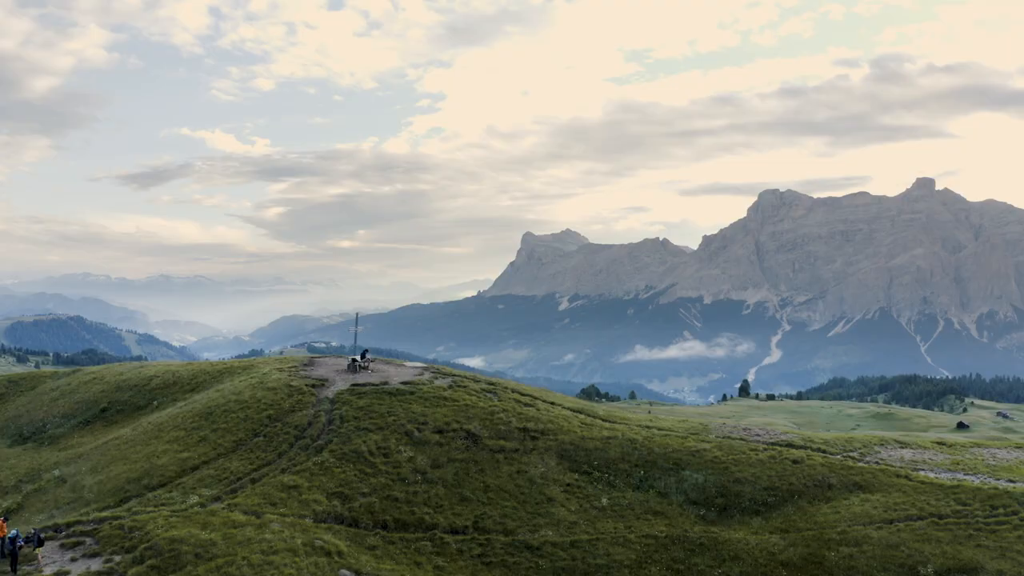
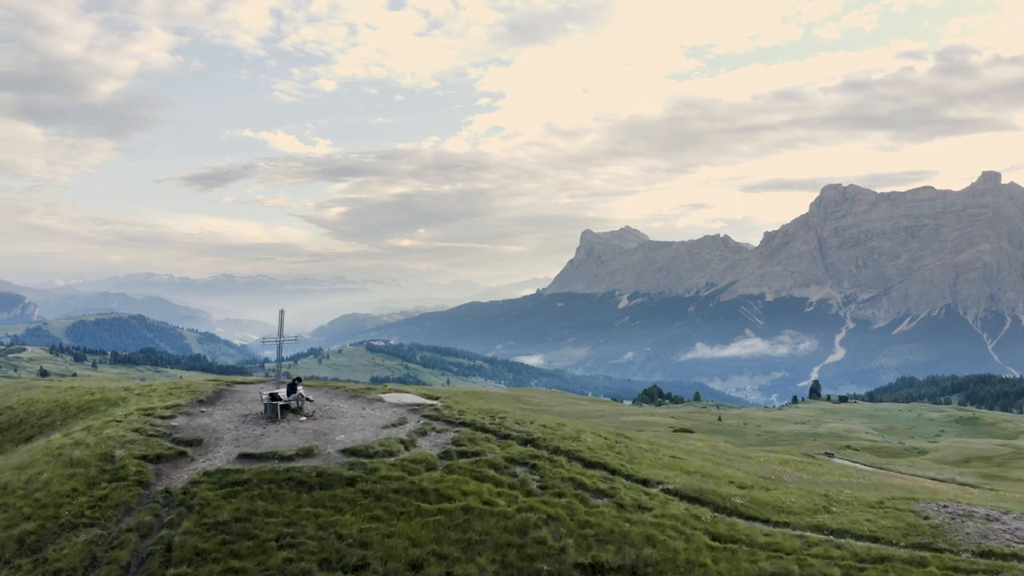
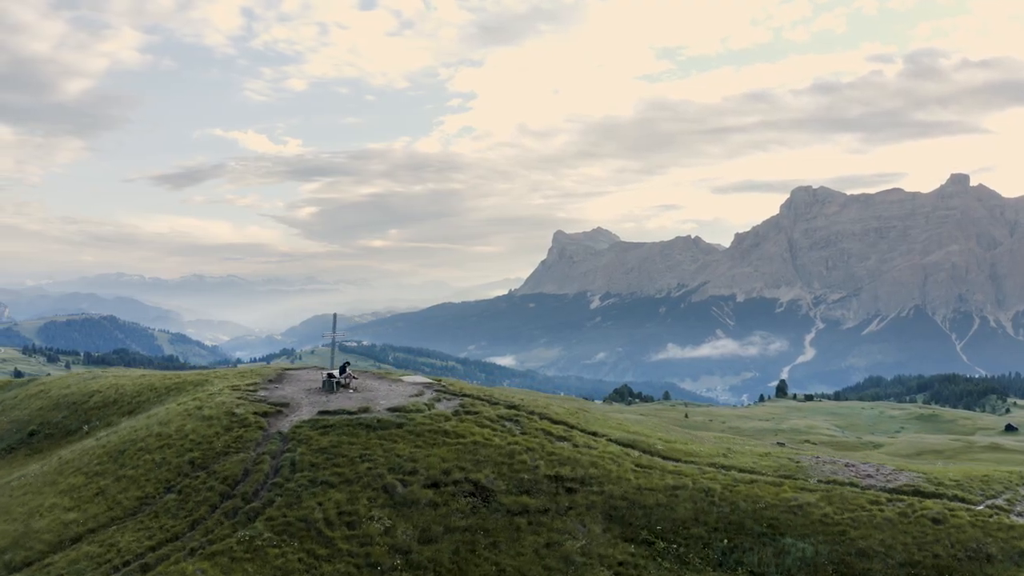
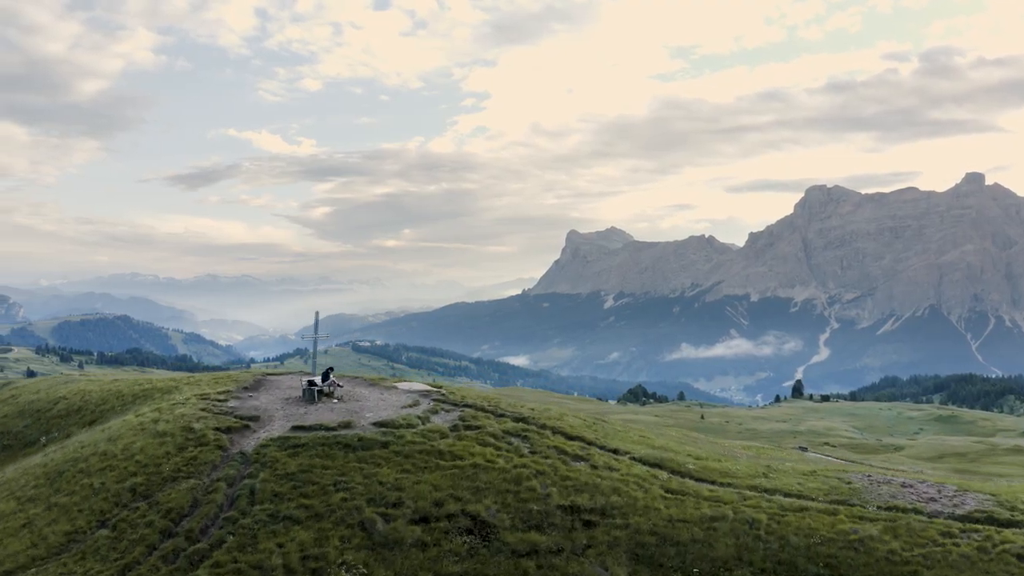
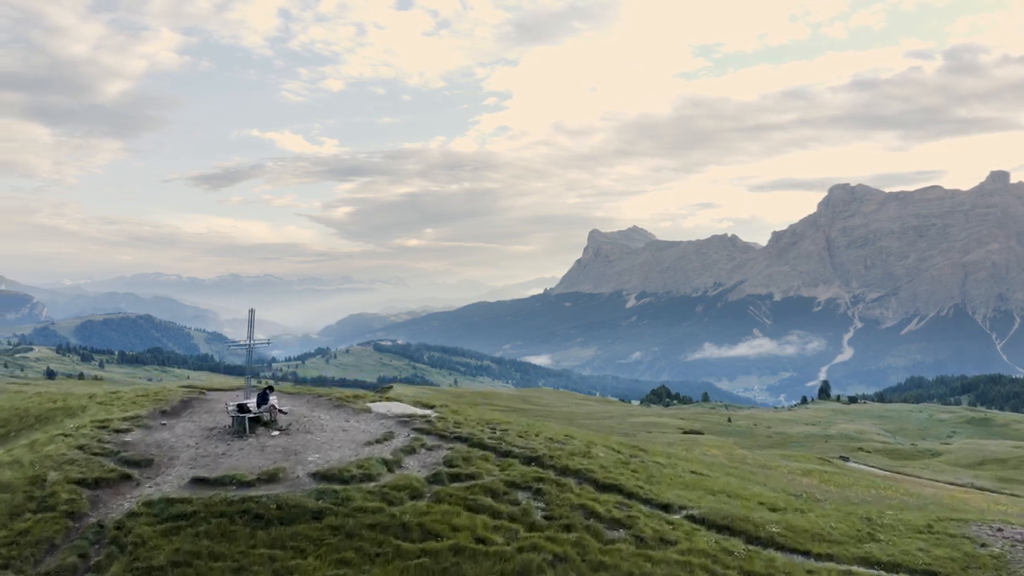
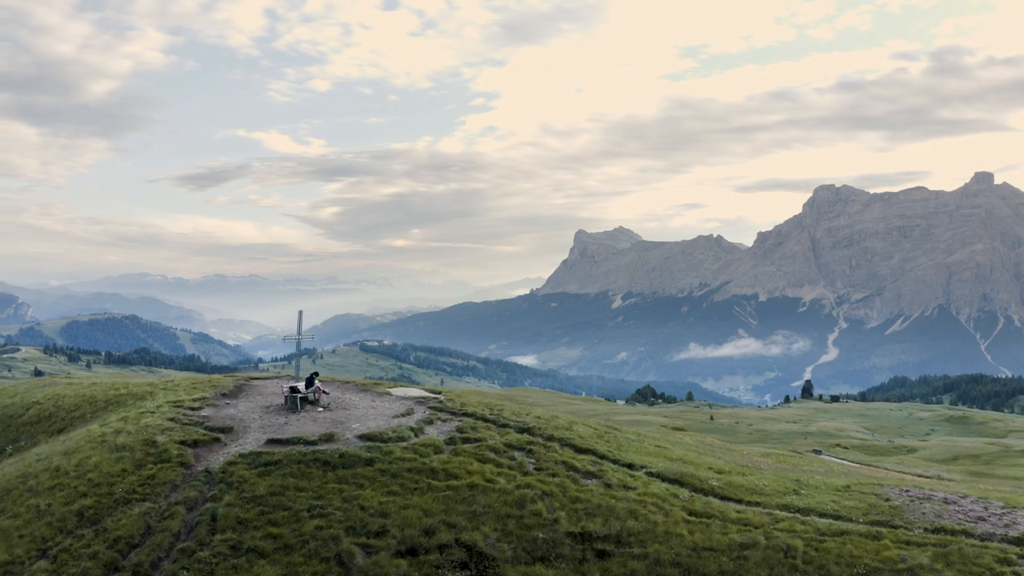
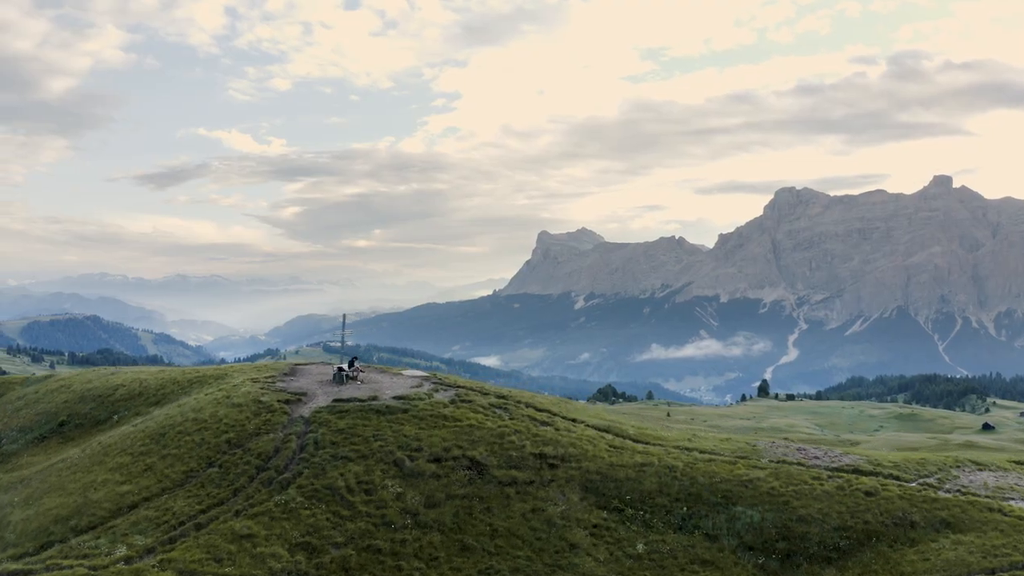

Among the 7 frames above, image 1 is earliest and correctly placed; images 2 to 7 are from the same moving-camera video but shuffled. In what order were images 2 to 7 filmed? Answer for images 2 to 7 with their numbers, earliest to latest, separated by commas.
7, 3, 4, 6, 2, 5
